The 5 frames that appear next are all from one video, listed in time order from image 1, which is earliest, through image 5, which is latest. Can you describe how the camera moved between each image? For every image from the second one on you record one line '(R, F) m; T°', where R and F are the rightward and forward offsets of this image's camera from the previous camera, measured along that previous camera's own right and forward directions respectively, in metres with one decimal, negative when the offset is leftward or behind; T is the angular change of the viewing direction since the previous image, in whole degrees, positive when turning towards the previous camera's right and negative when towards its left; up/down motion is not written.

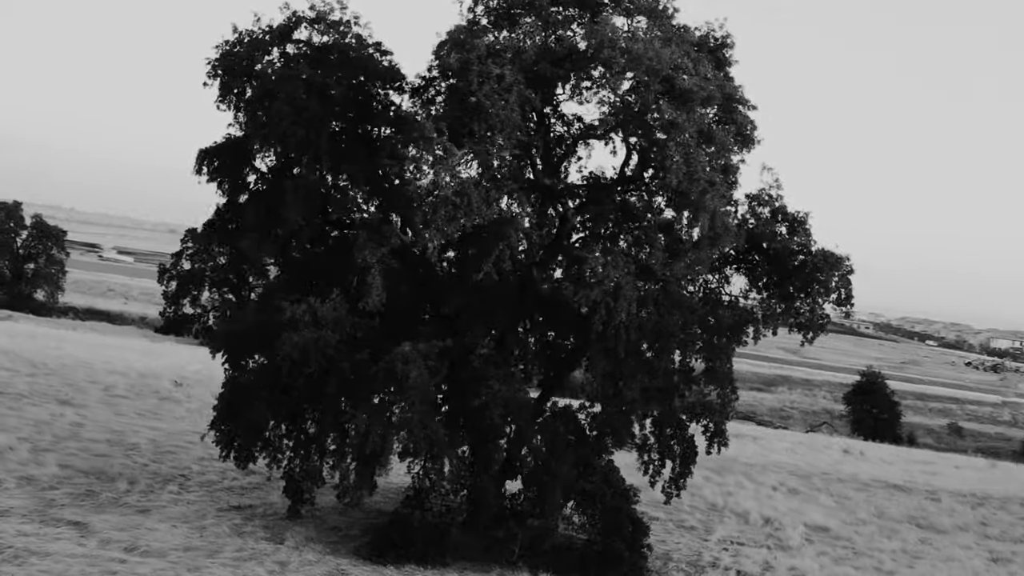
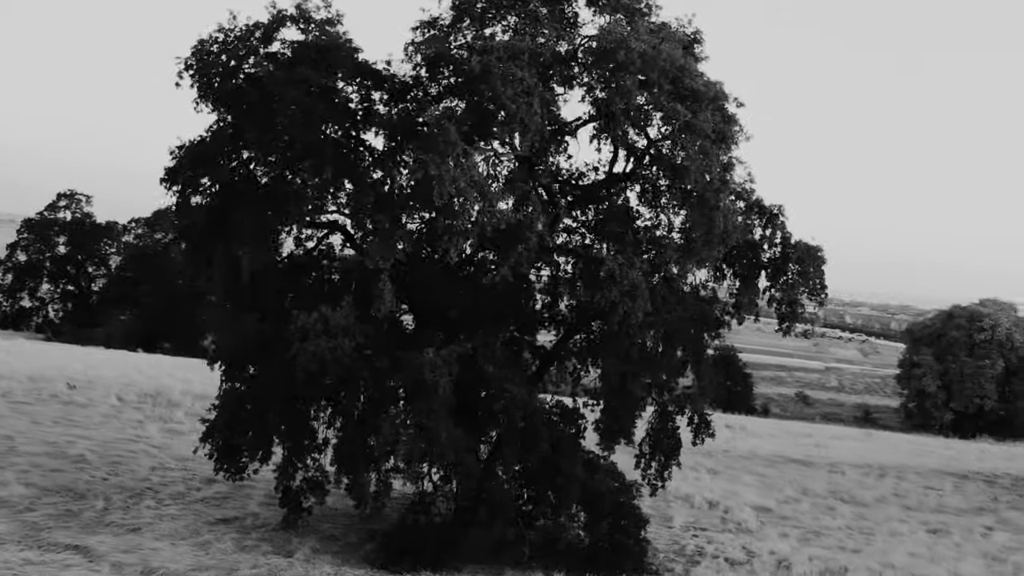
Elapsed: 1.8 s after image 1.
(-1.0, +0.1) m; +5°
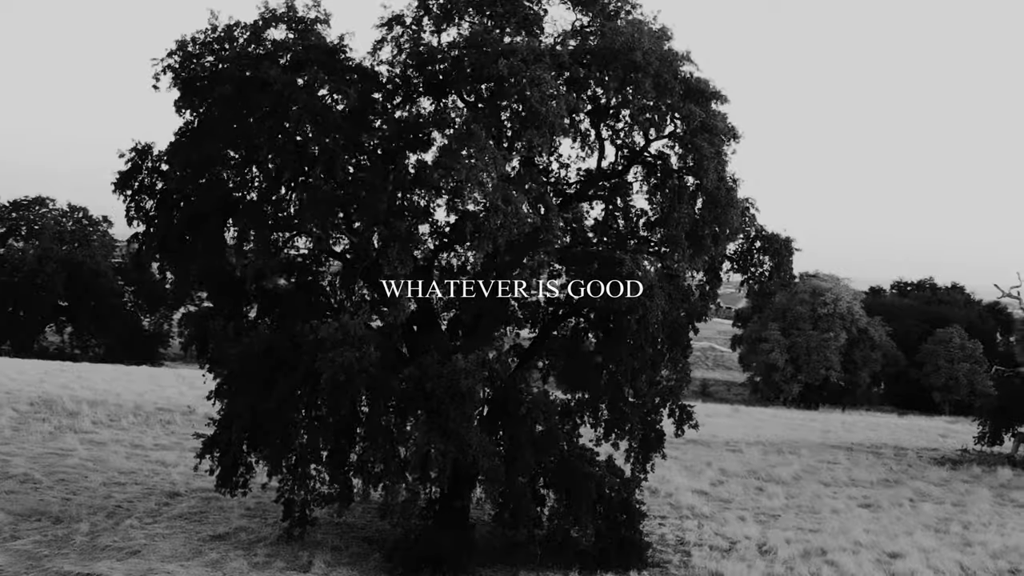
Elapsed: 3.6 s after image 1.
(-1.2, +0.1) m; +6°
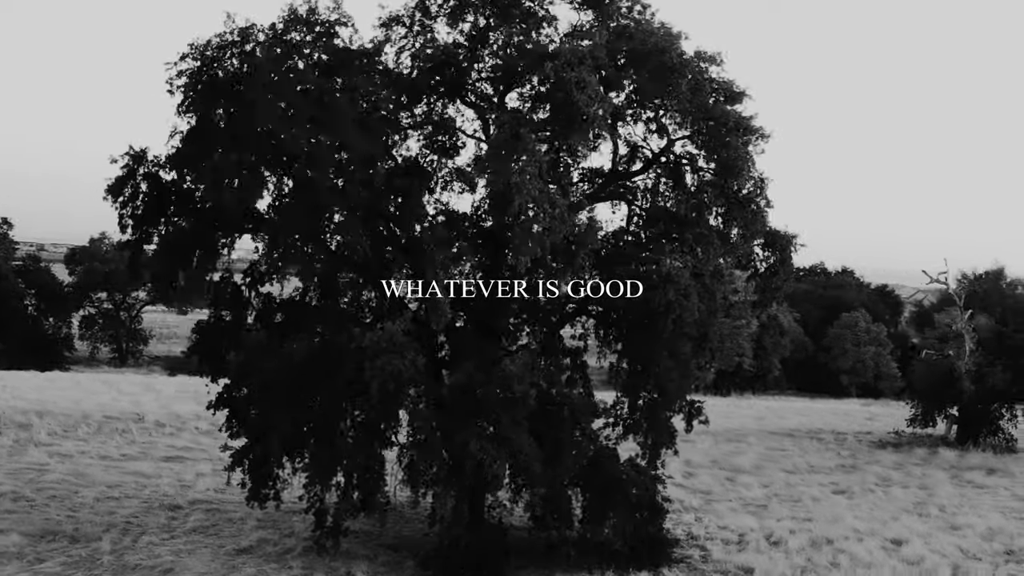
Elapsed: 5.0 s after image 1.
(-1.0, +0.1) m; +3°
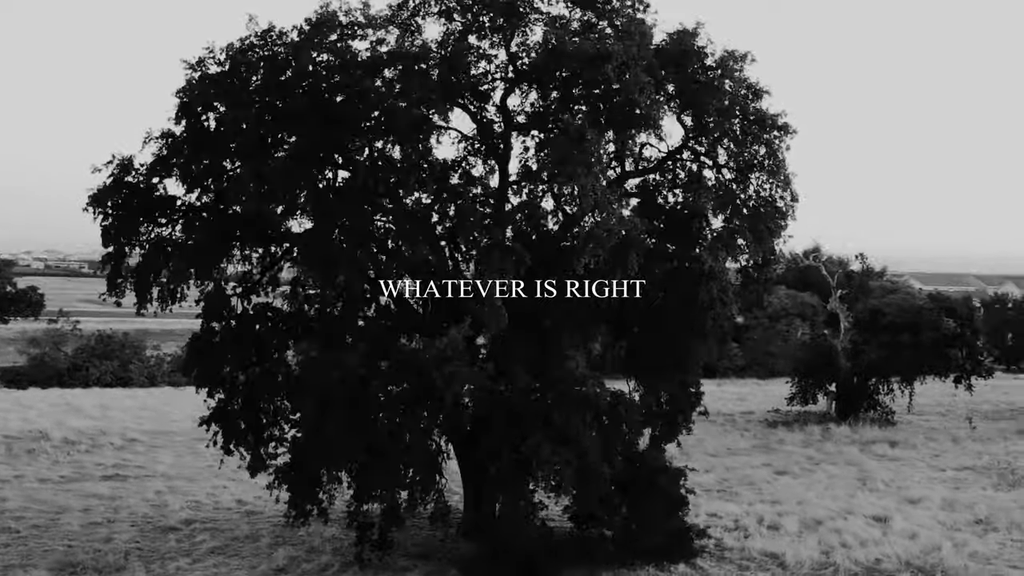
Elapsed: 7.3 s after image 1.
(-1.5, 0.0) m; +5°
